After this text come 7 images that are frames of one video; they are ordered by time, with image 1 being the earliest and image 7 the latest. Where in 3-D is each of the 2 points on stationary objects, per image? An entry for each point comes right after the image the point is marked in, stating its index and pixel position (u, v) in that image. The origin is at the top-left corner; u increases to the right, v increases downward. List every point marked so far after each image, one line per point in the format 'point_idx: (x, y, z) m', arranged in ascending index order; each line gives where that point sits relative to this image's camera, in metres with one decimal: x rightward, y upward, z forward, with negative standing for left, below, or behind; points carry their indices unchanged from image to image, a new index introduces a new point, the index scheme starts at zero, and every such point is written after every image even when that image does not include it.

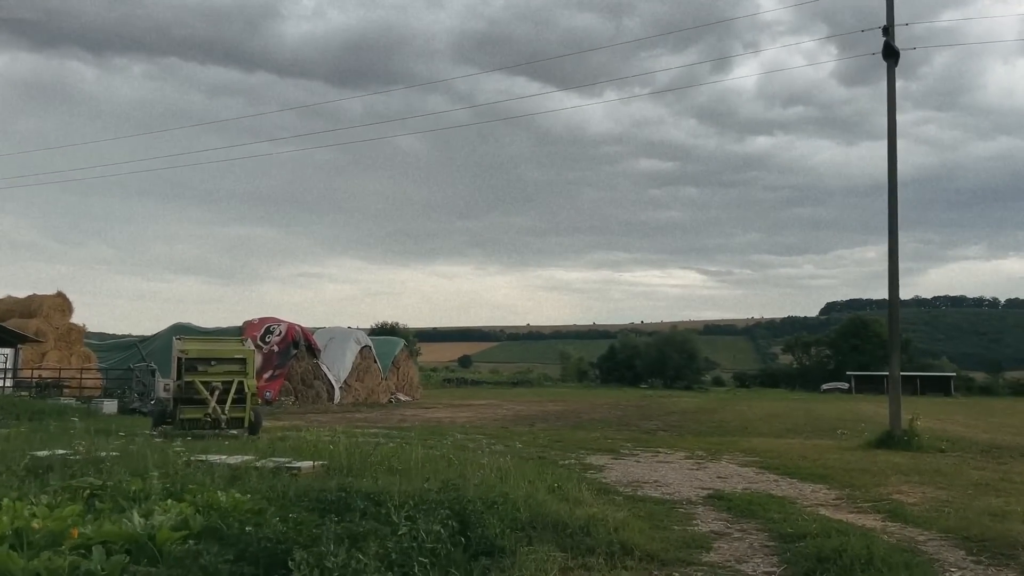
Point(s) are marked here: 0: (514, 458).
0: (0.0, -2.5, +12.2) m
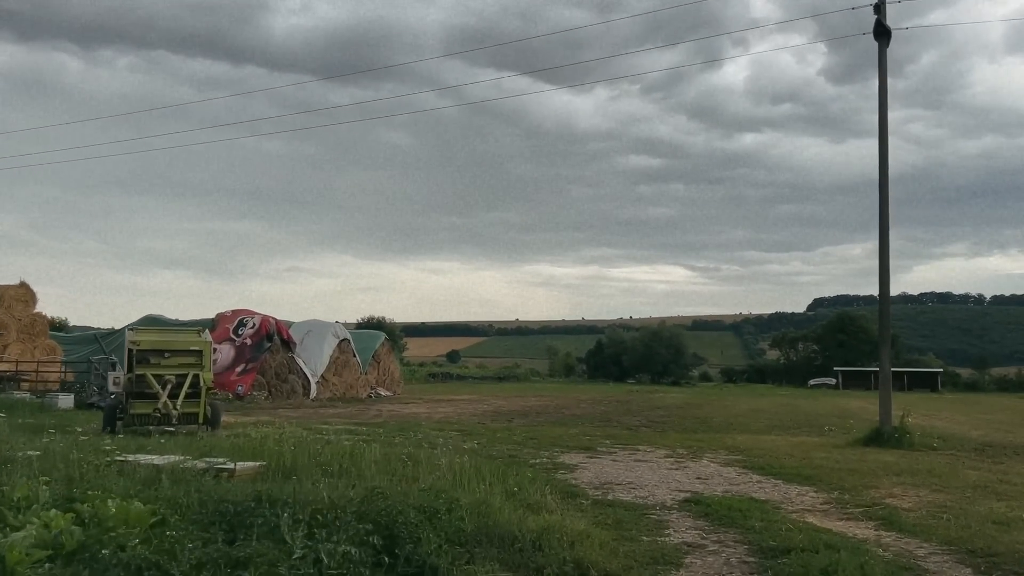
0: (-0.5, -2.3, +11.4) m
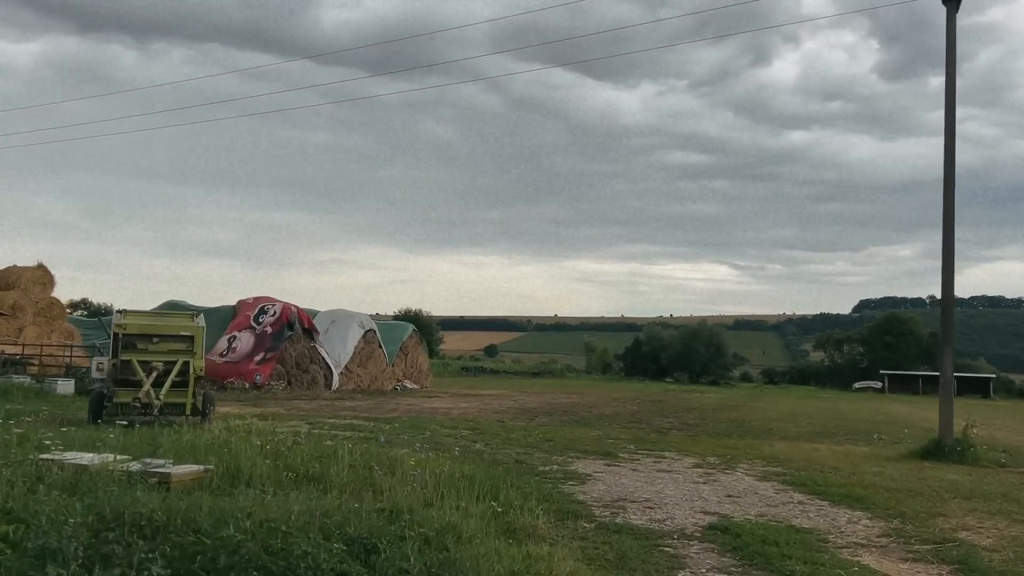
0: (-0.4, -2.1, +10.1) m
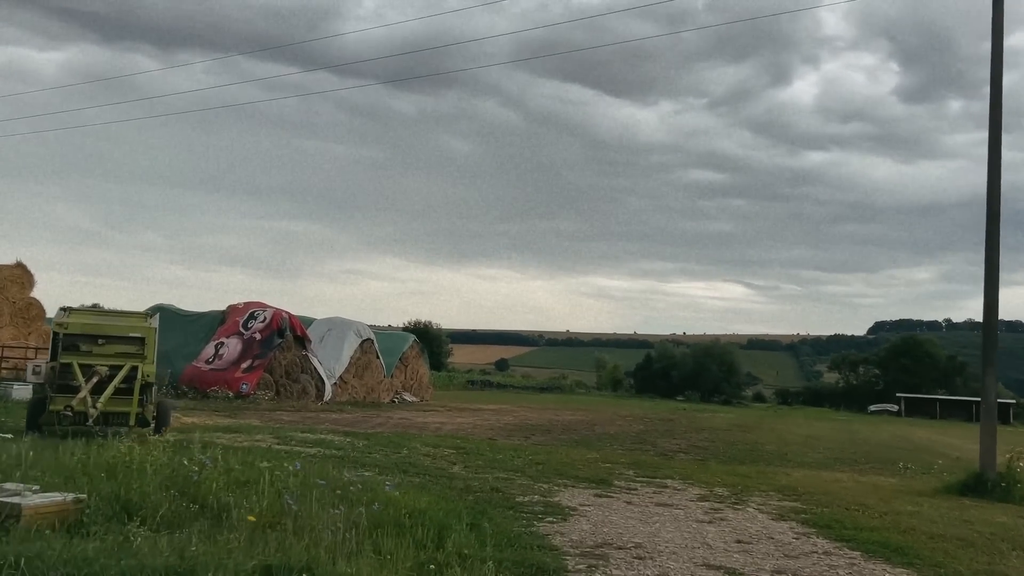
0: (-0.7, -2.1, +8.6) m
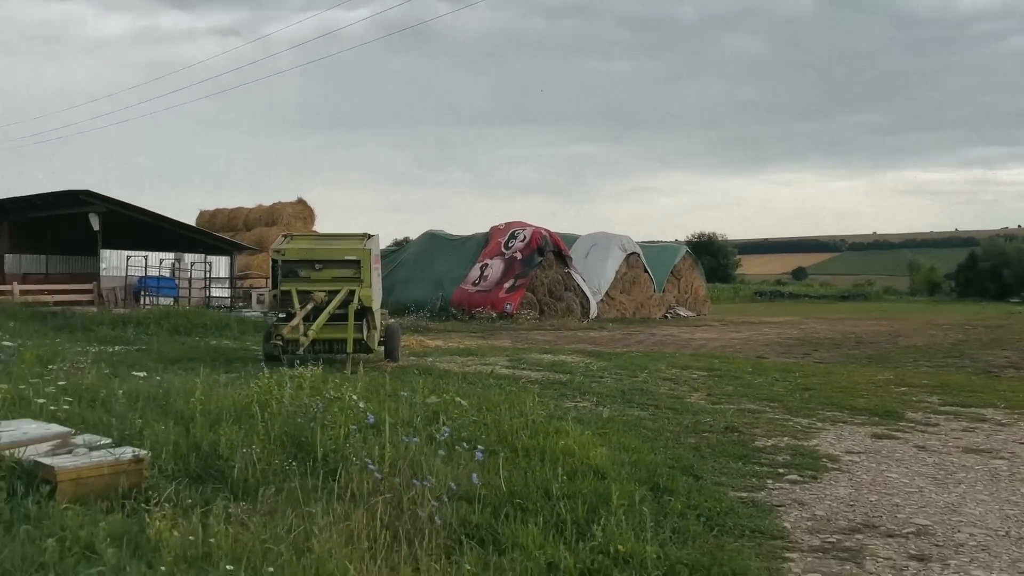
0: (+1.2, -1.1, +6.7) m
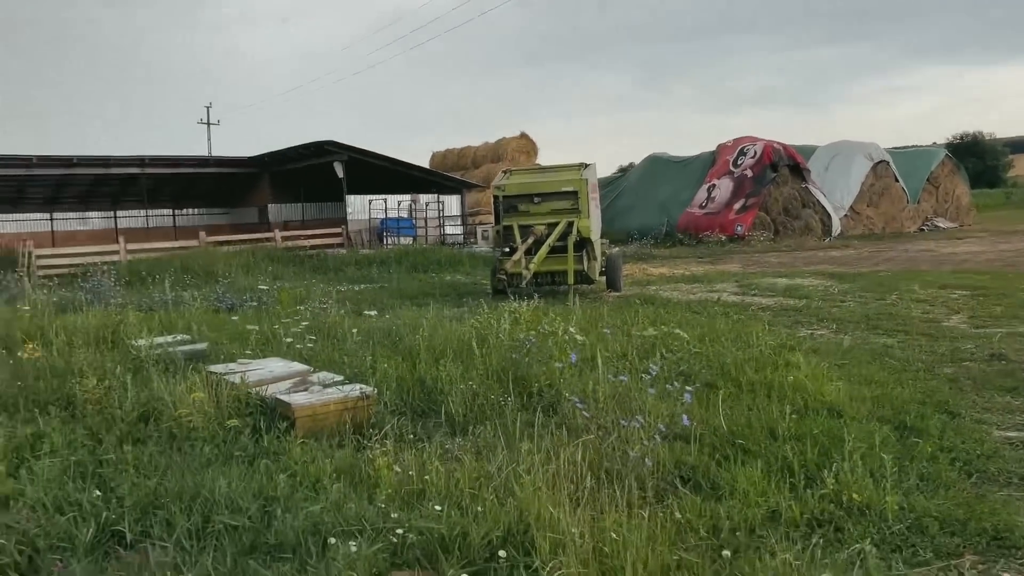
0: (+2.8, -0.5, +6.0) m
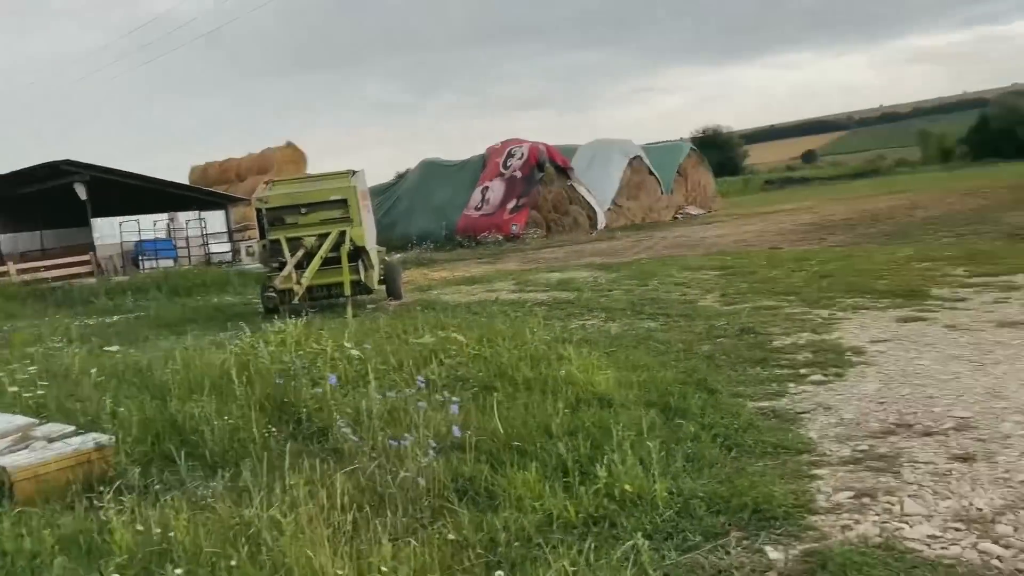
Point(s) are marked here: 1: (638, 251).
0: (+1.2, -0.4, +6.3) m
1: (+2.7, +0.8, +17.9) m
